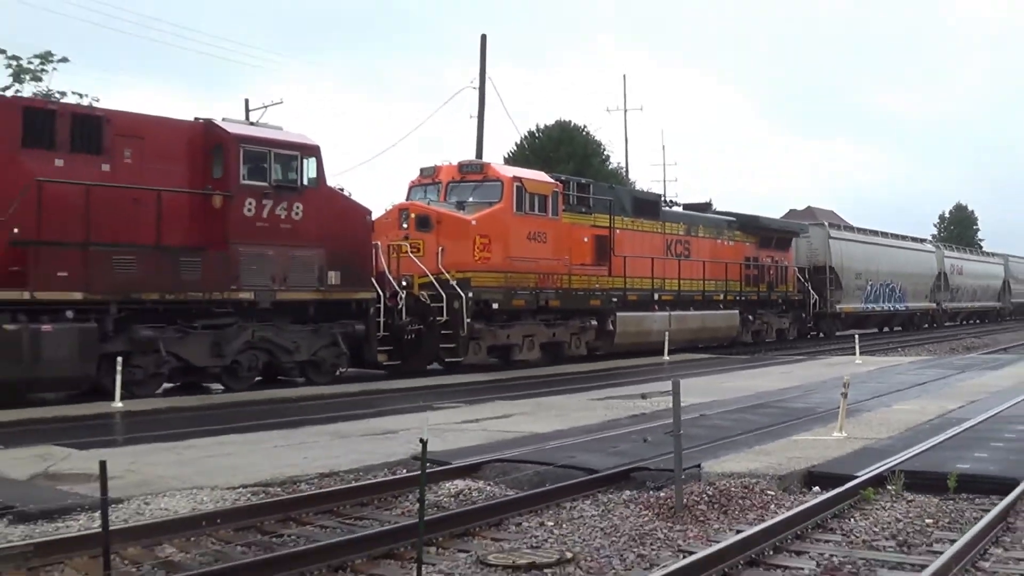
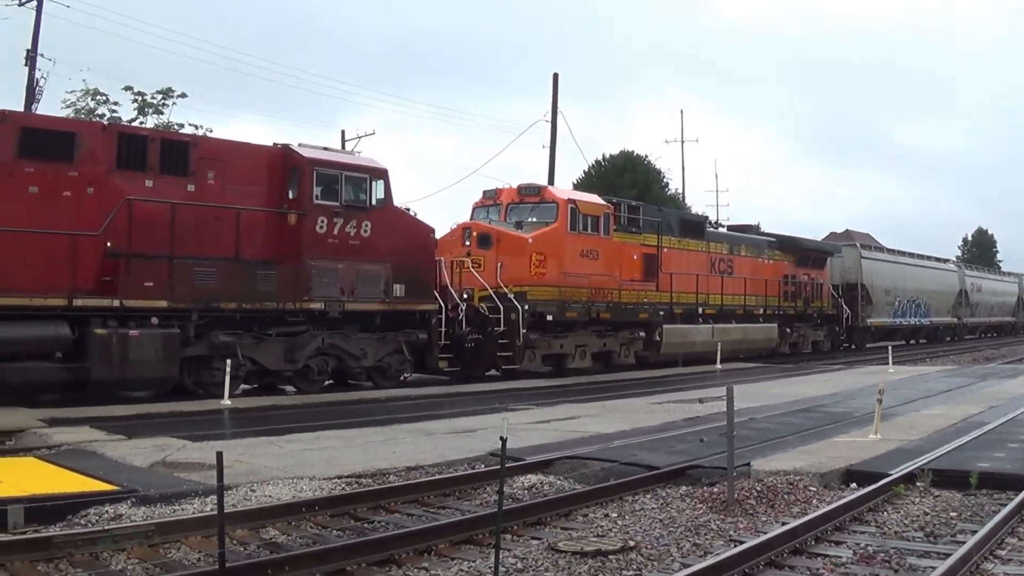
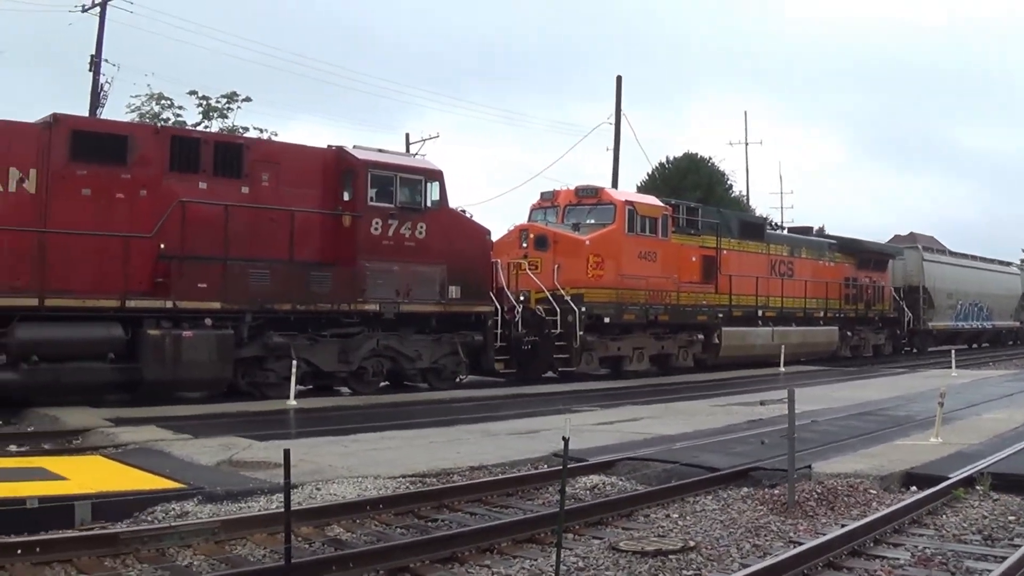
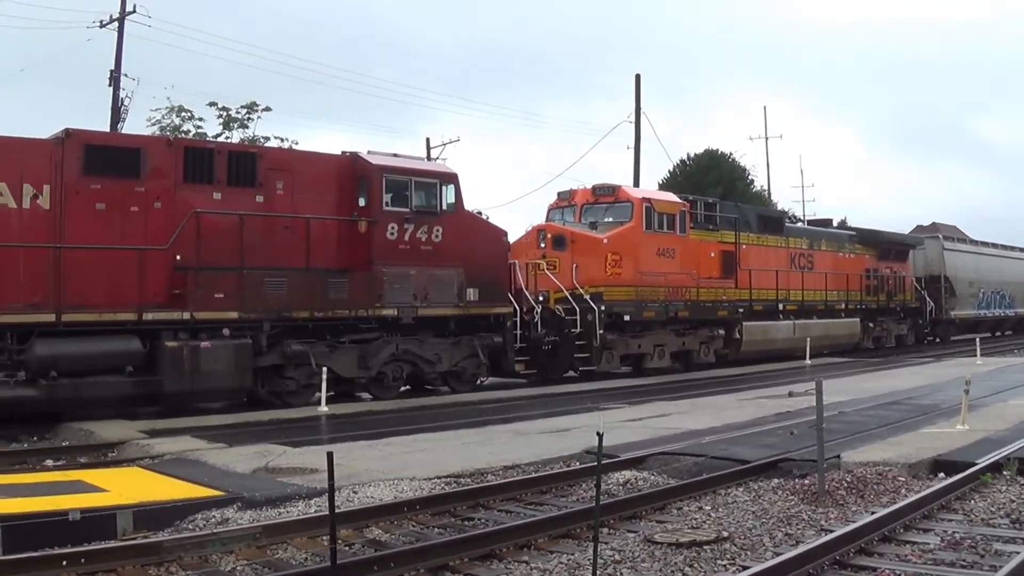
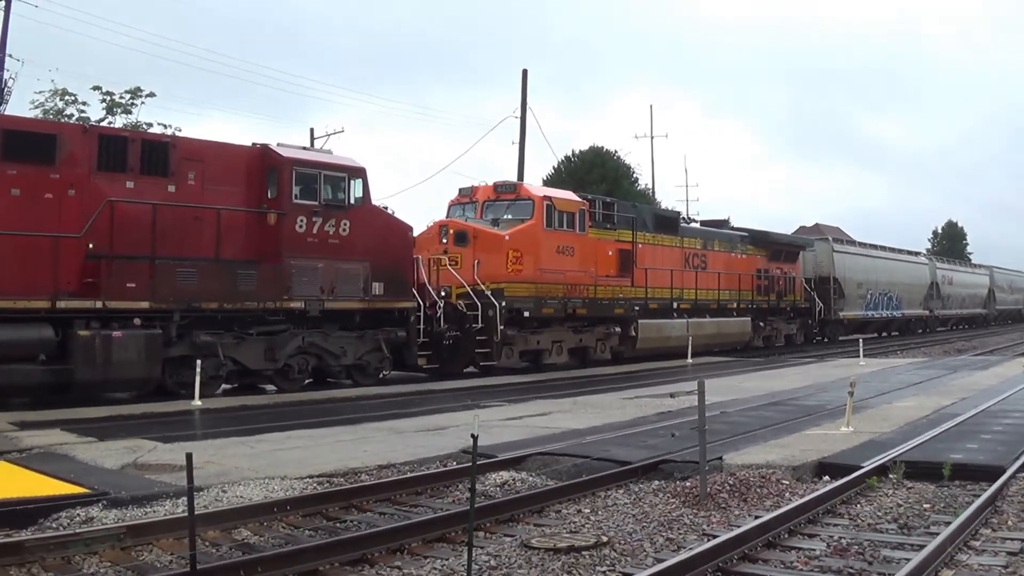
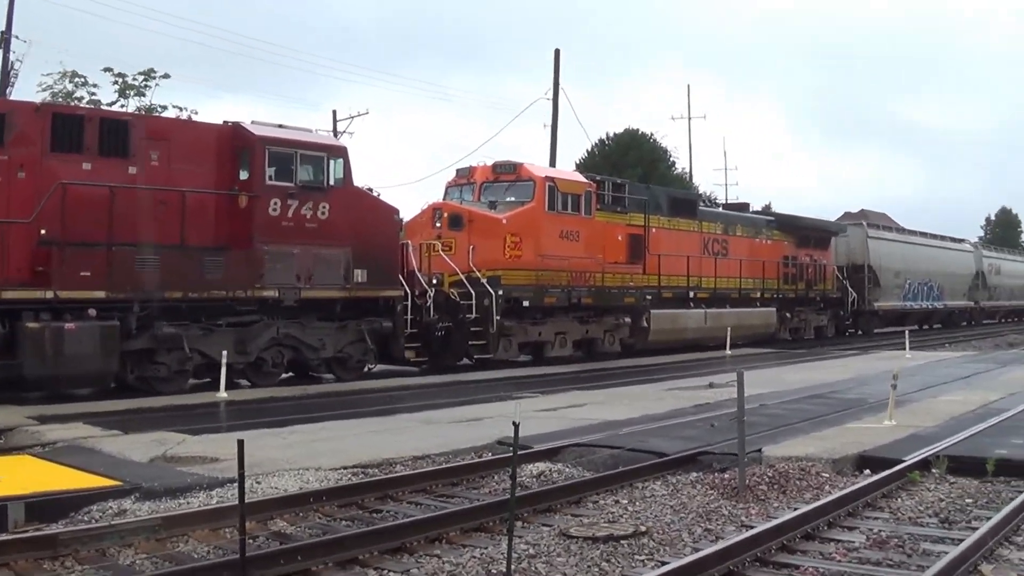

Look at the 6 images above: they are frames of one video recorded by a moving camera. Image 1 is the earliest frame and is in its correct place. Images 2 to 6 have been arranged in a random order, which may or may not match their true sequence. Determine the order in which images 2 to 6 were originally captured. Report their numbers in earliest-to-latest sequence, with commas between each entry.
5, 2, 3, 4, 6
